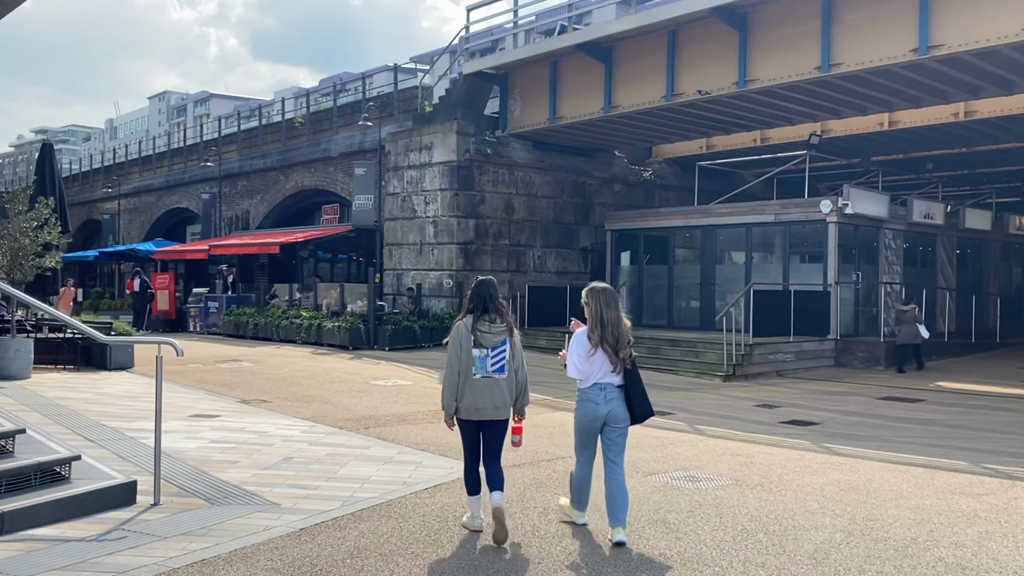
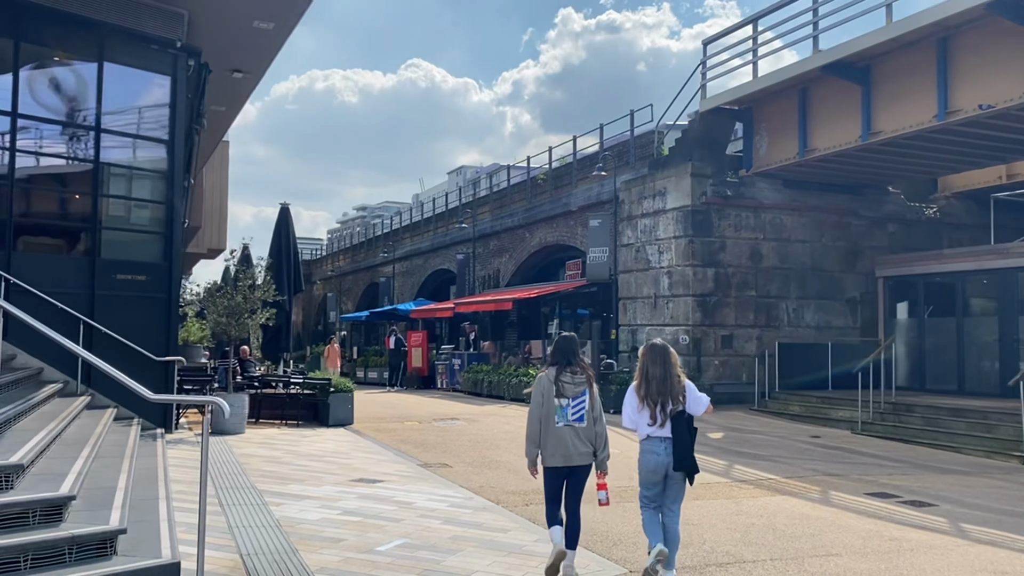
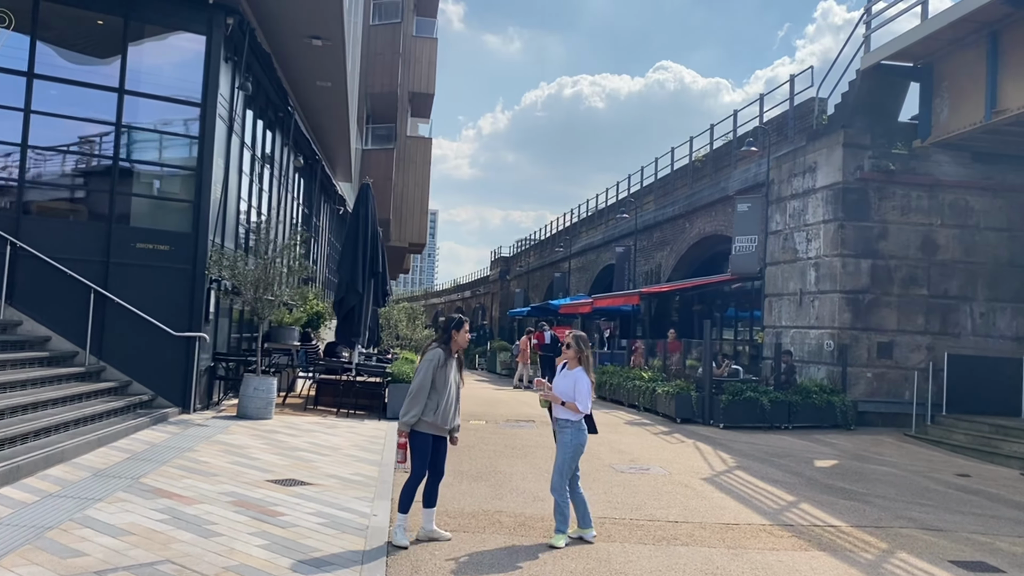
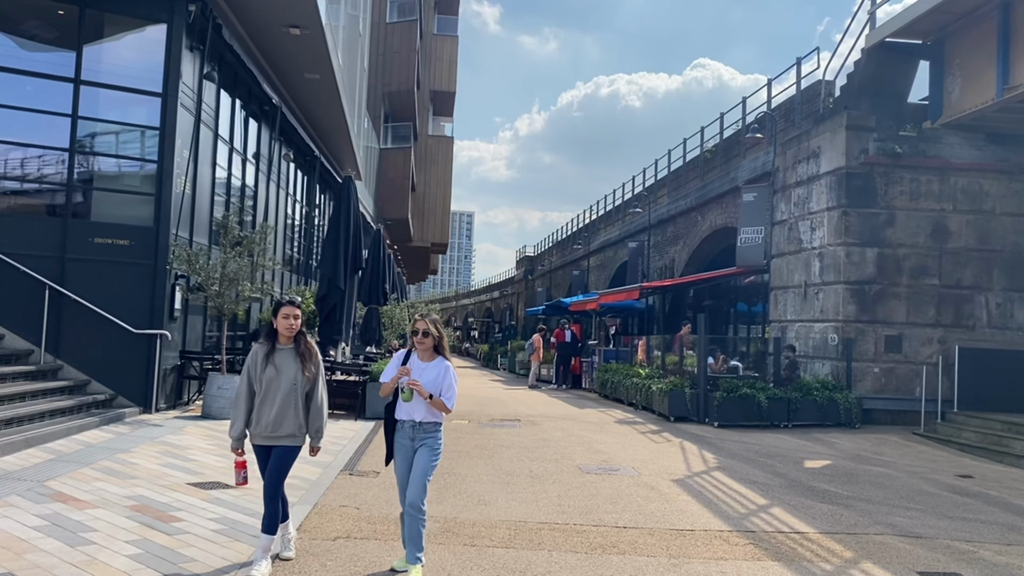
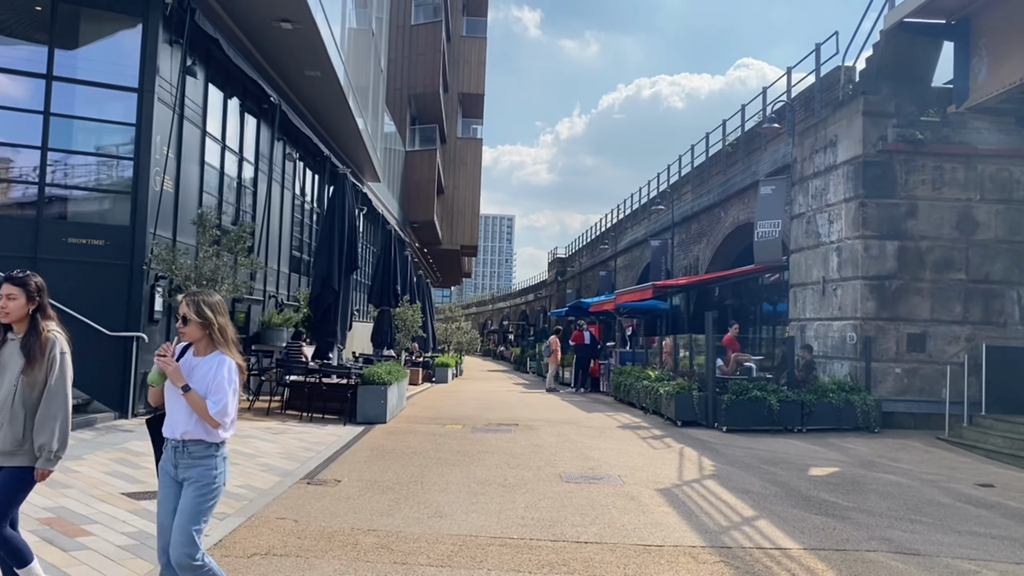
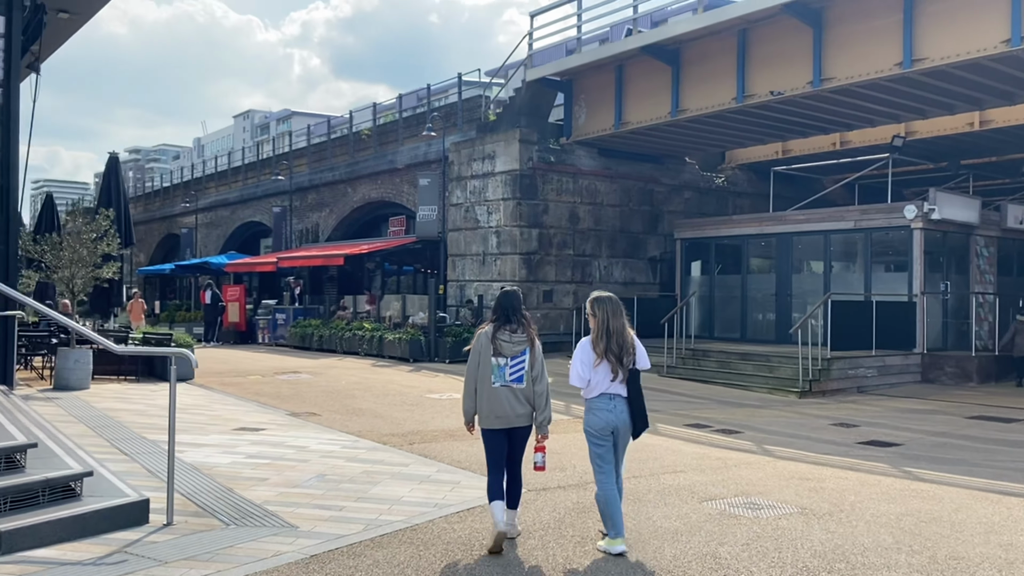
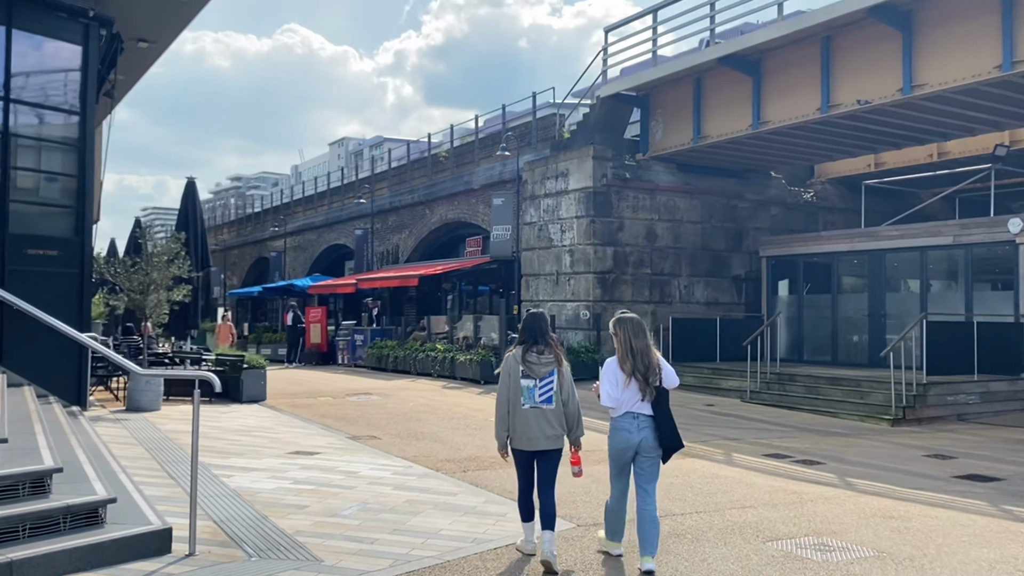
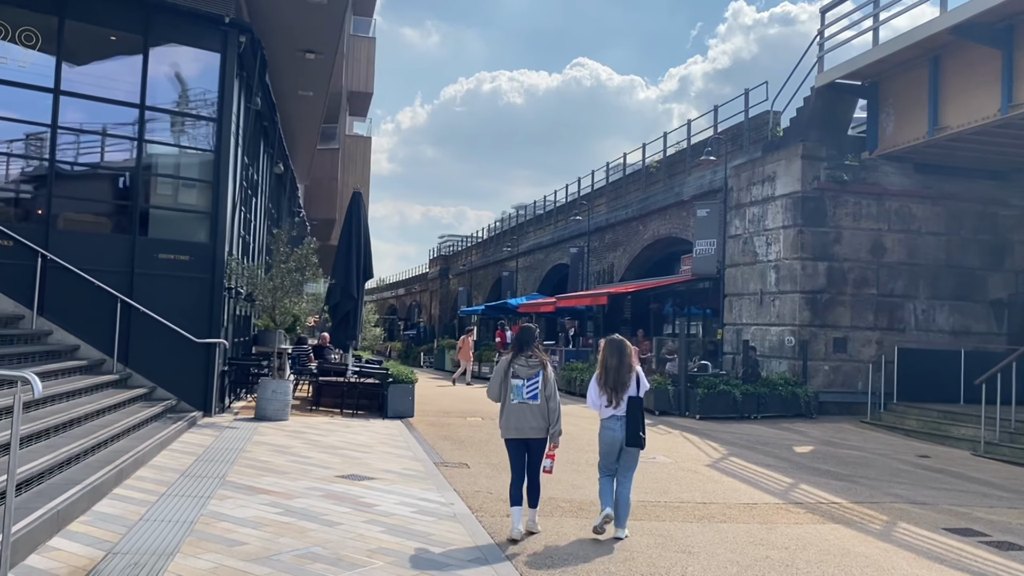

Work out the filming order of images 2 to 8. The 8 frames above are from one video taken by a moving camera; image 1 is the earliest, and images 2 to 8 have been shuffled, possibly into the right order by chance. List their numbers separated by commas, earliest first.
6, 7, 2, 8, 3, 4, 5
